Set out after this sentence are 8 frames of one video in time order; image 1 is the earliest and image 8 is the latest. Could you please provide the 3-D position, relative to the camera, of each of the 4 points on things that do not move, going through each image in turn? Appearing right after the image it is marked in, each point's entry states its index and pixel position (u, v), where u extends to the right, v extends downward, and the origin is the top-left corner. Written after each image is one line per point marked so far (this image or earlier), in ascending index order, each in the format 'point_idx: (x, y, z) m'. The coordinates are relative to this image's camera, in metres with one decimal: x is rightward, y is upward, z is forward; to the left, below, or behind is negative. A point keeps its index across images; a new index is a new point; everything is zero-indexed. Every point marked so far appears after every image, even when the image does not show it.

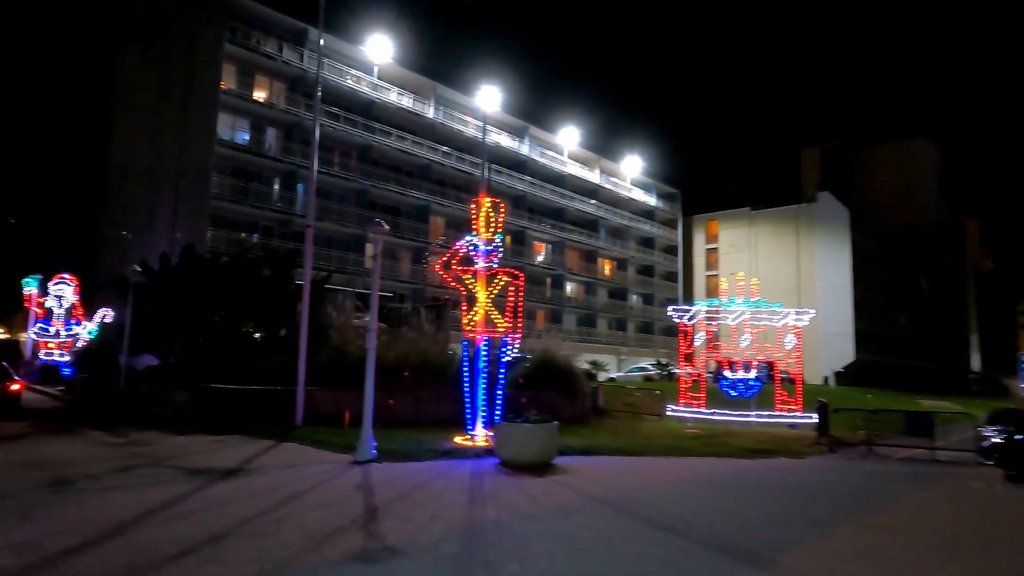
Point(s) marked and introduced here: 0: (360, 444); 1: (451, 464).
0: (-3.0, -3.1, +13.1) m
1: (-1.2, -3.4, +12.9) m
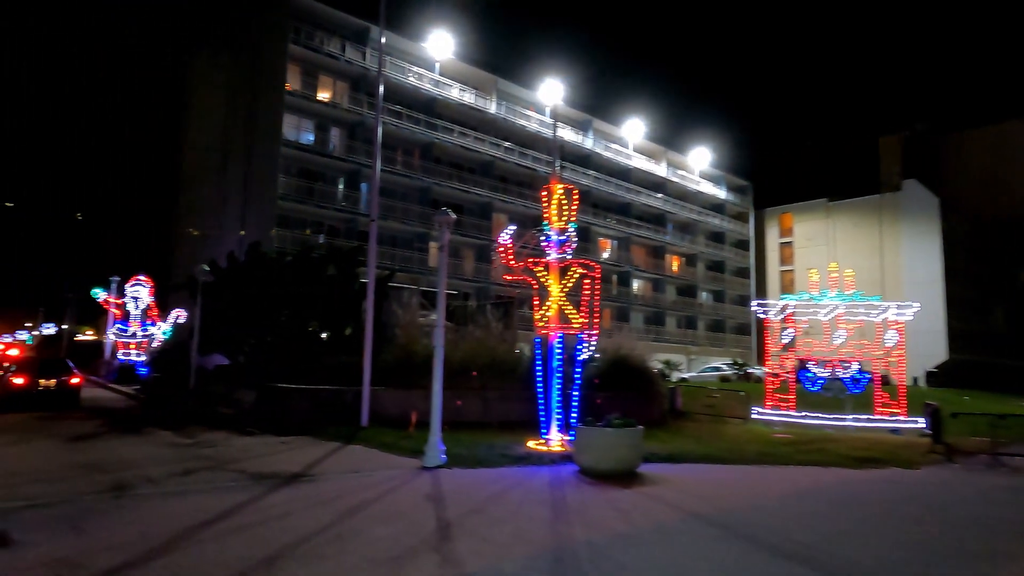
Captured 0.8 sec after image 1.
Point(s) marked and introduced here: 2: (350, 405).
0: (-1.5, -3.0, +12.2) m
1: (+0.3, -3.3, +11.9) m
2: (-4.5, -3.3, +18.3) m
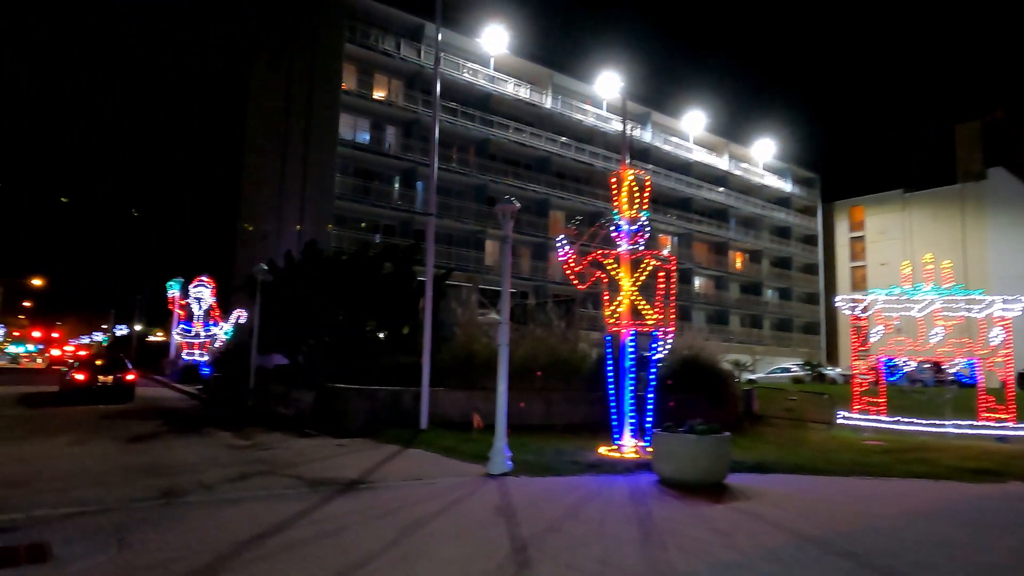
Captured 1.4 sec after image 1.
0: (-0.3, -2.9, +11.3) m
1: (+1.5, -3.2, +10.9) m
2: (-2.7, -3.2, +17.7) m
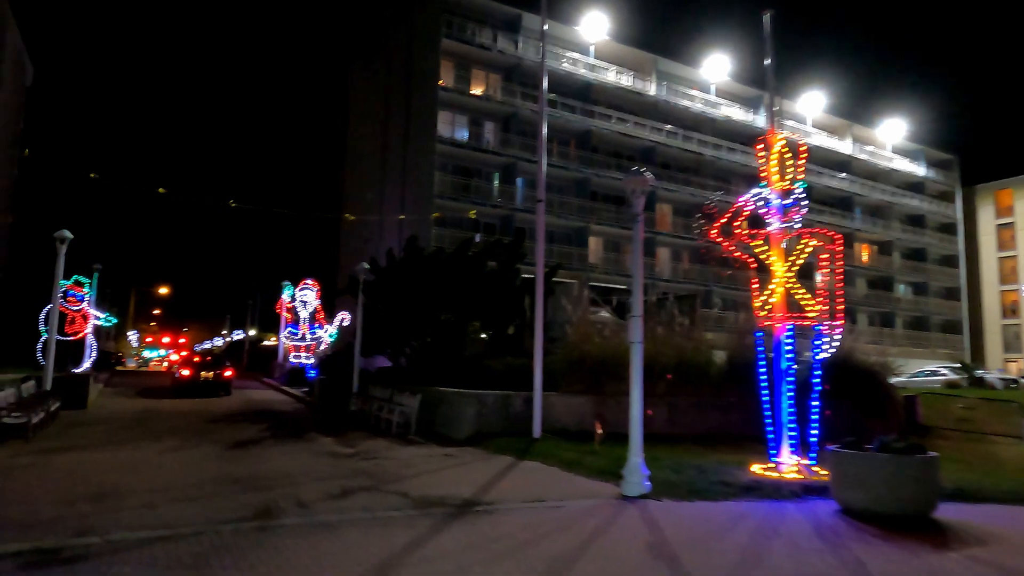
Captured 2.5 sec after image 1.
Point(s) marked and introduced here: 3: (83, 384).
0: (+1.7, -2.7, +9.5) m
1: (+3.4, -2.9, +8.8) m
2: (+0.2, -3.0, +16.1) m
3: (-12.1, -2.7, +18.8) m
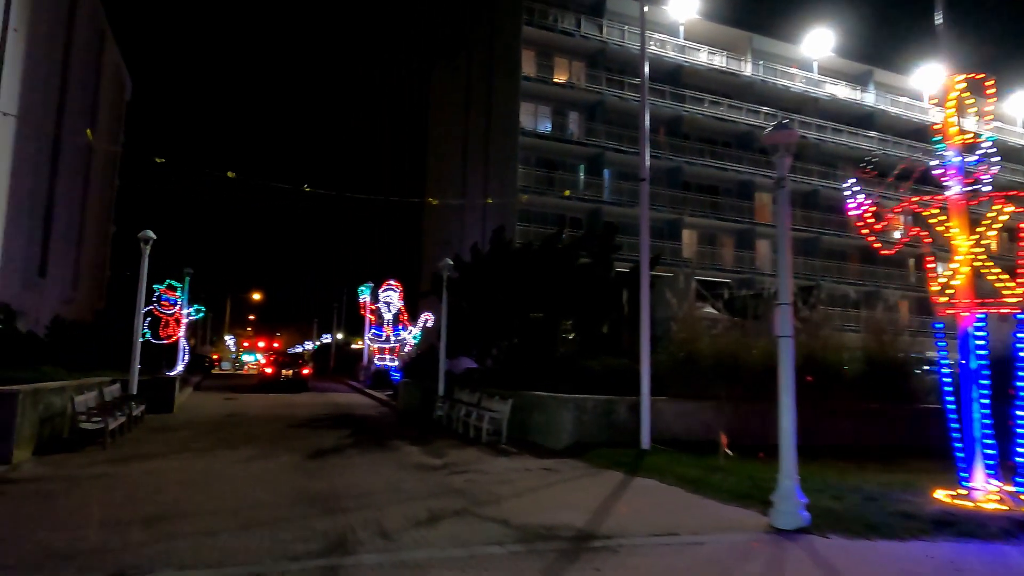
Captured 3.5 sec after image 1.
0: (+3.1, -2.4, +7.6) m
1: (+4.7, -2.7, +6.6) m
2: (+2.4, -2.9, +14.3) m
3: (-9.5, -2.7, +18.4) m
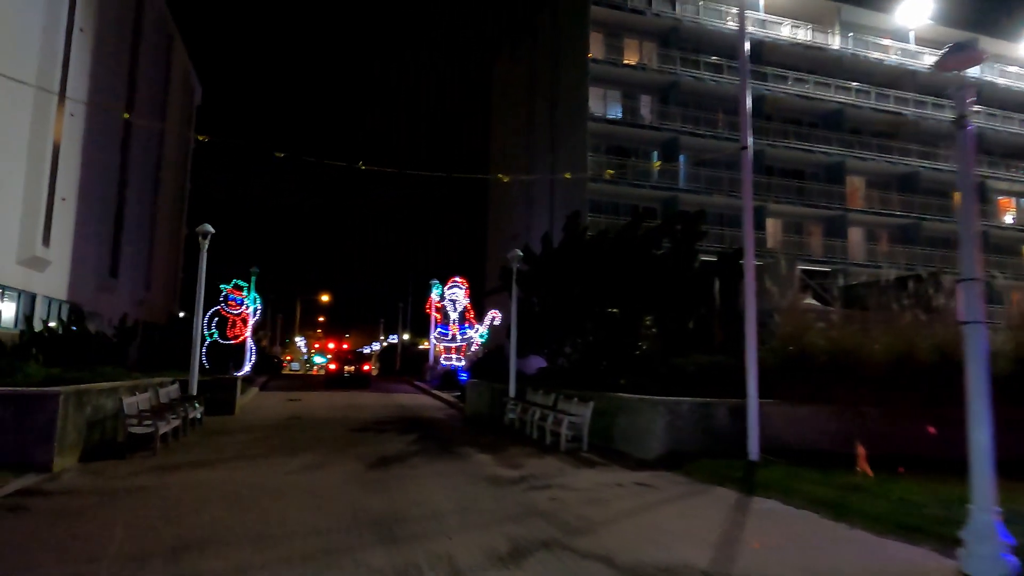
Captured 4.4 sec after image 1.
0: (+4.0, -2.2, +5.6) m
1: (+5.5, -2.4, +4.6) m
2: (+4.0, -2.6, +12.4) m
3: (-7.5, -2.6, +17.7) m
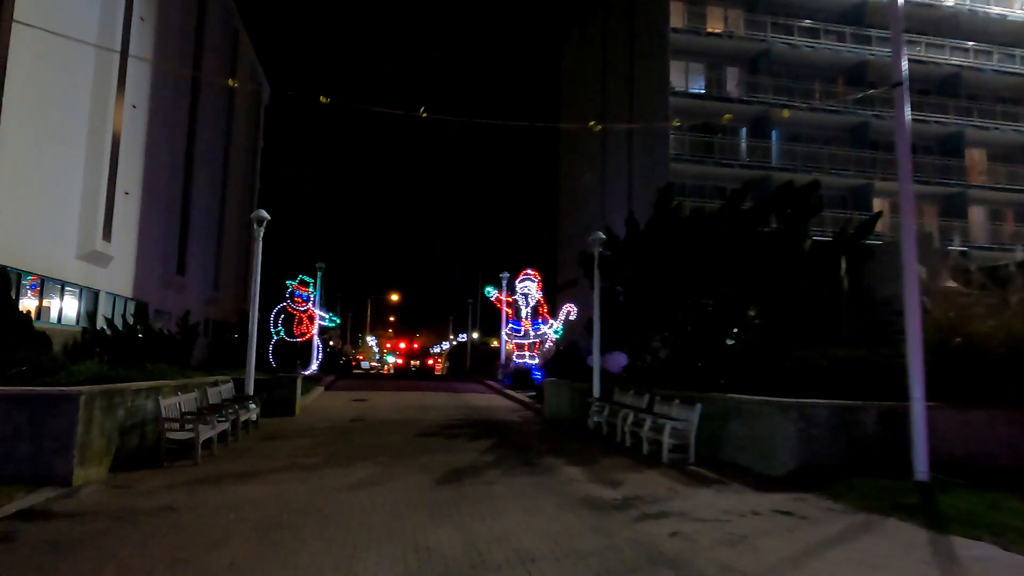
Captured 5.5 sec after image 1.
0: (+4.8, -1.8, +3.2) m
1: (+6.2, -2.0, +2.0) m
2: (+5.4, -2.2, +9.9) m
3: (-5.5, -2.4, +16.3) m
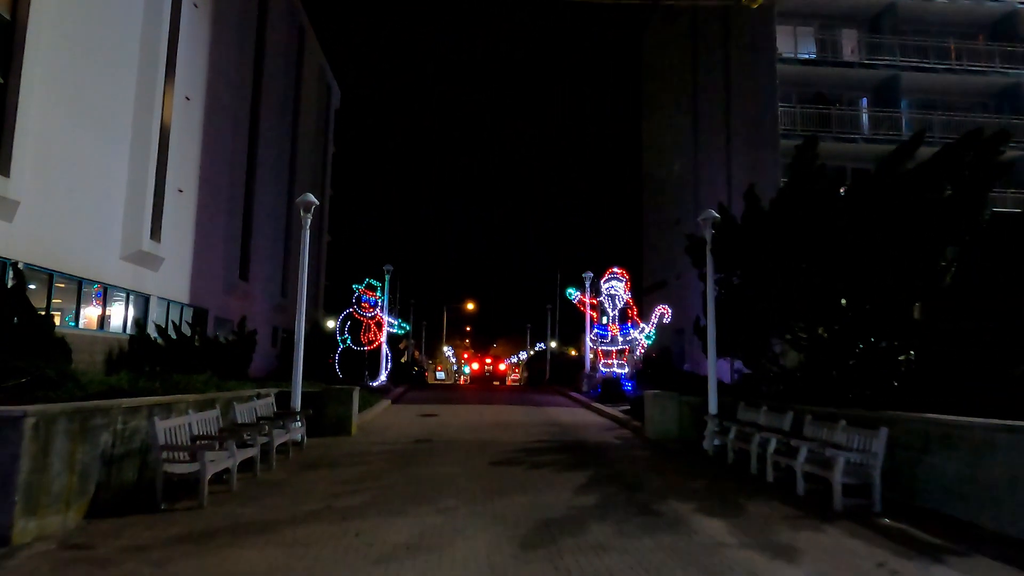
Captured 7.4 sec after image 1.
0: (+5.2, -1.4, -0.3) m
1: (+6.4, -1.5, -1.6) m
2: (+6.6, -1.9, +6.3) m
3: (-3.5, -2.3, +13.9) m
